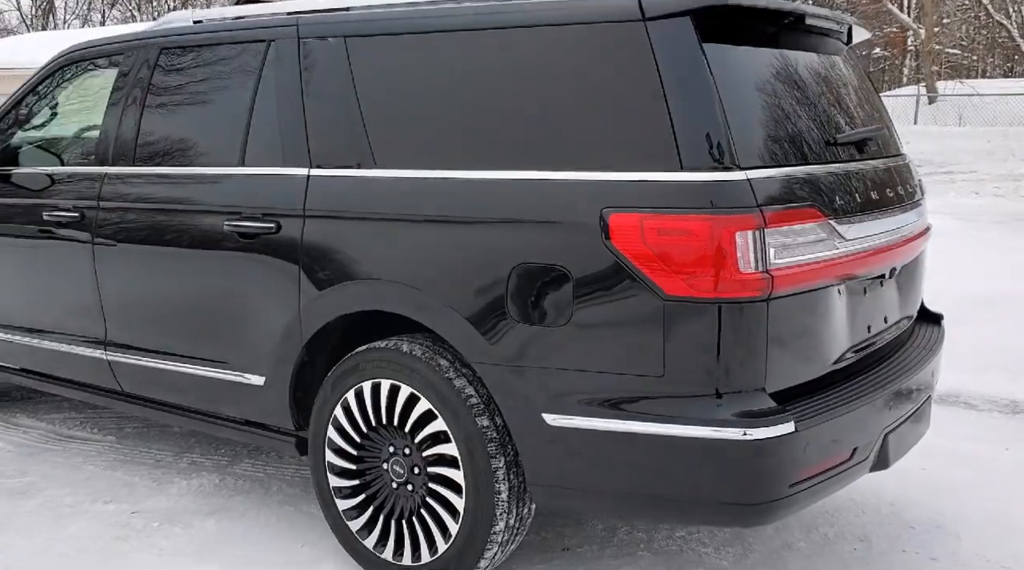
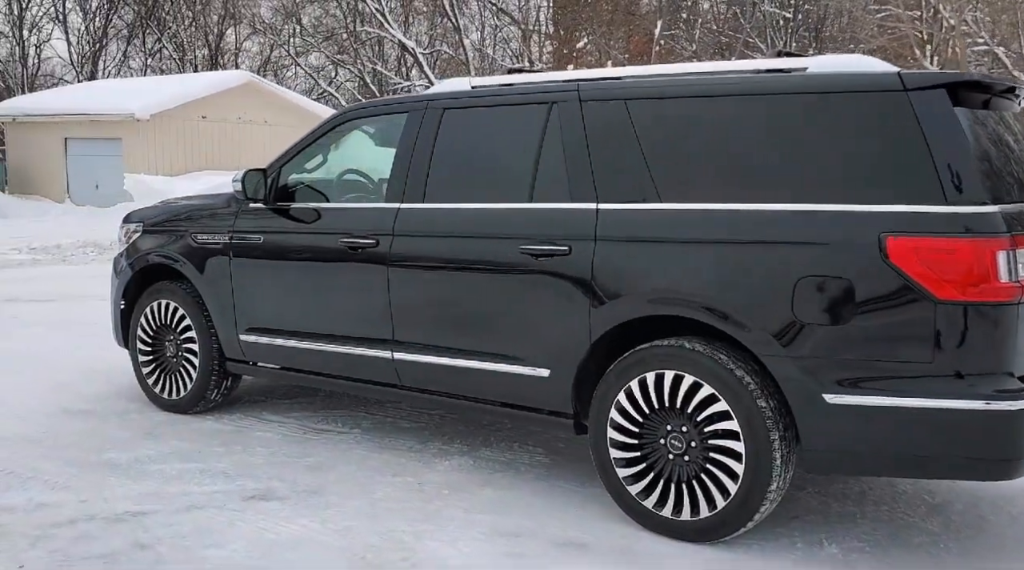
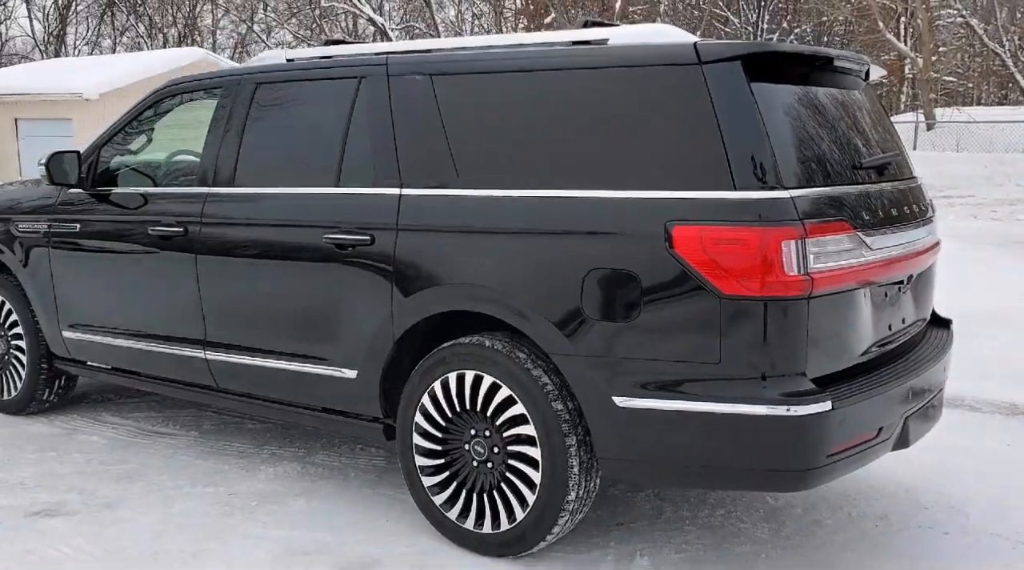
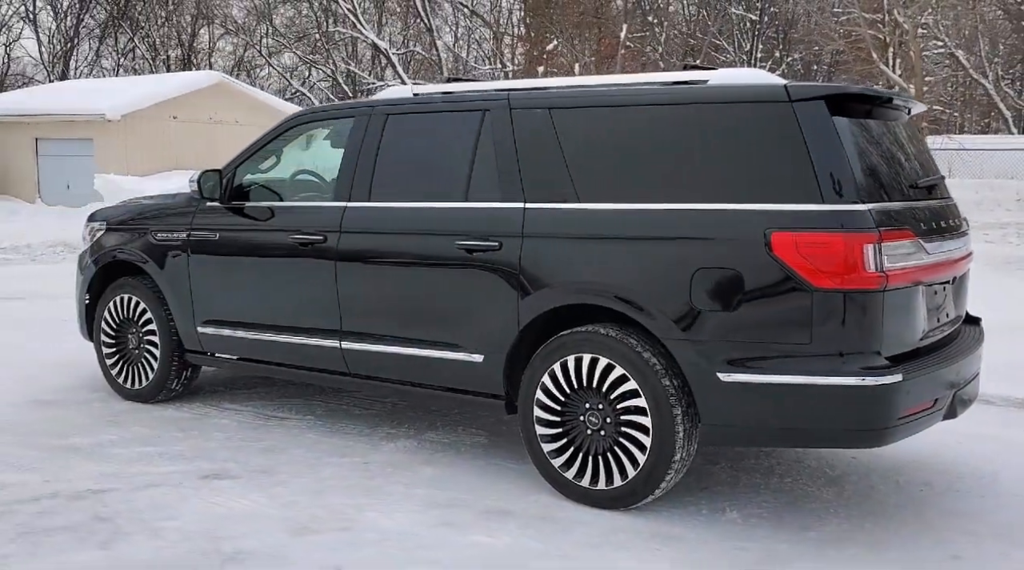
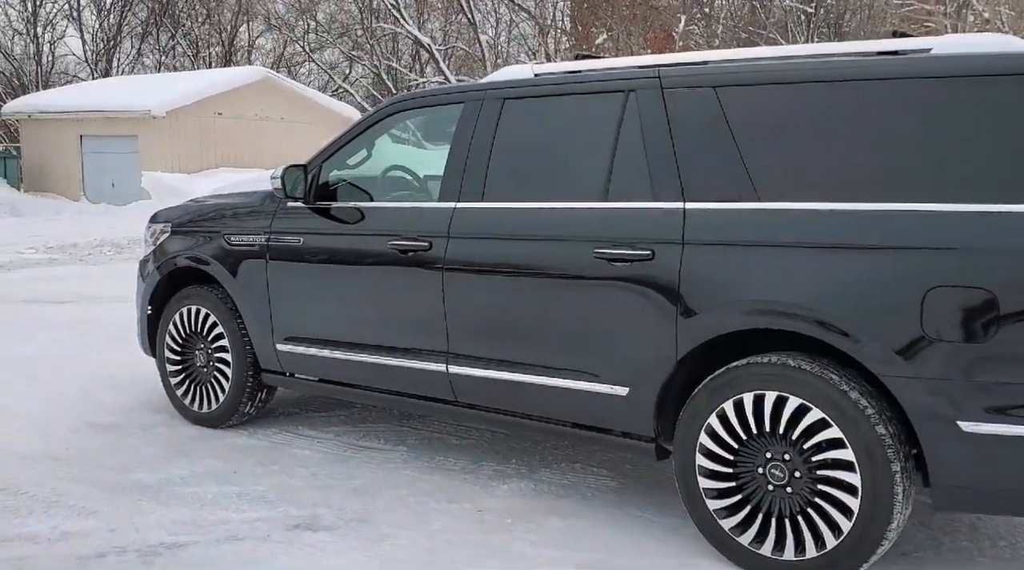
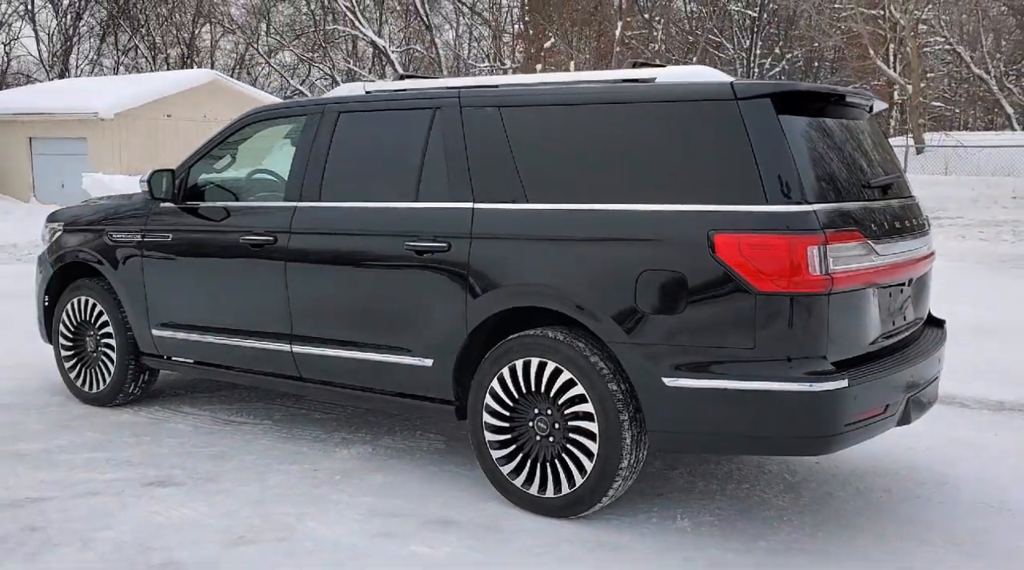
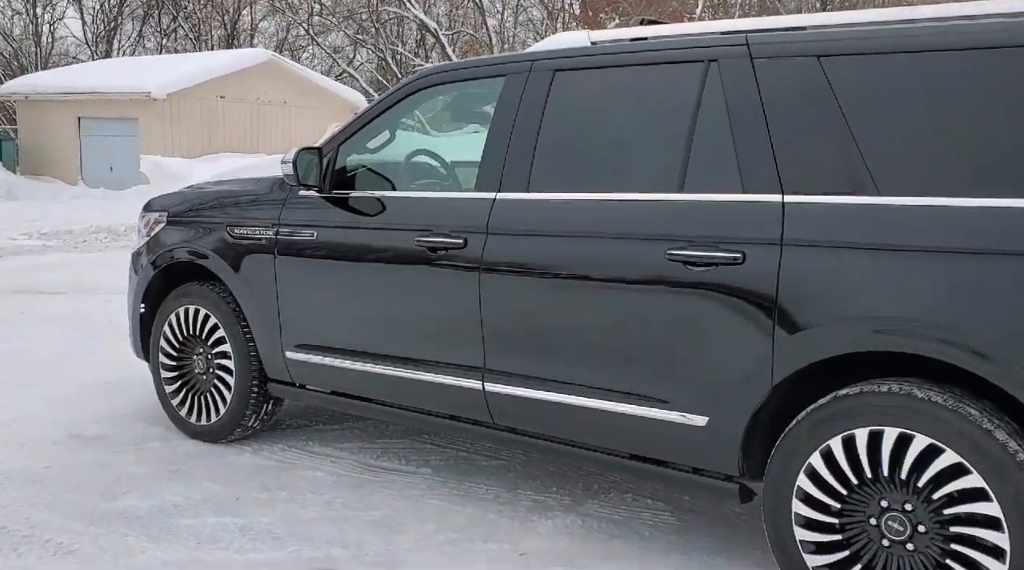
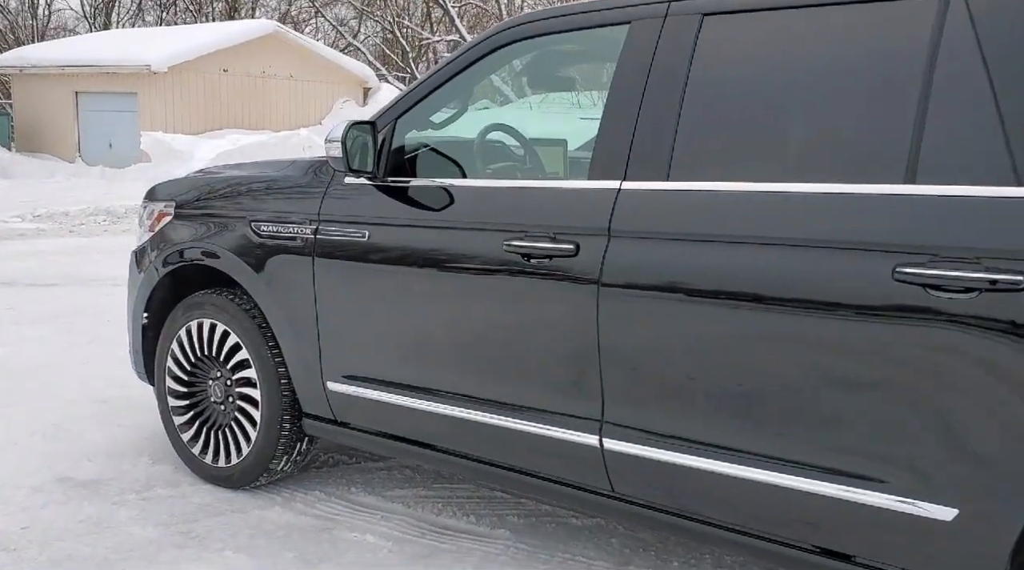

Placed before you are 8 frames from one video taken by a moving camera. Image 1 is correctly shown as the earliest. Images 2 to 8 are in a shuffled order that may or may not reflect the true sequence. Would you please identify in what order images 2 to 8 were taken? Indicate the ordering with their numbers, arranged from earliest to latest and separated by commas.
3, 6, 4, 2, 5, 7, 8
